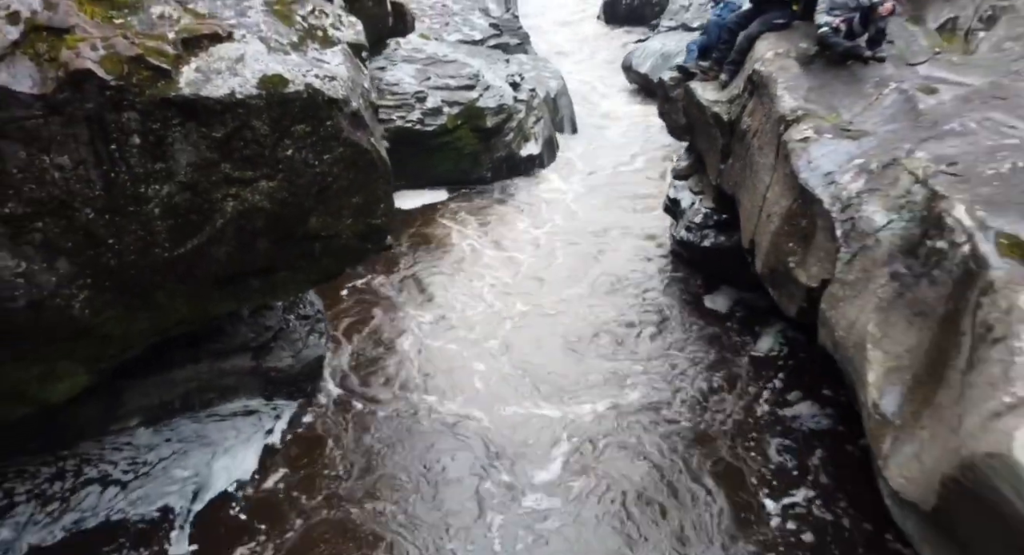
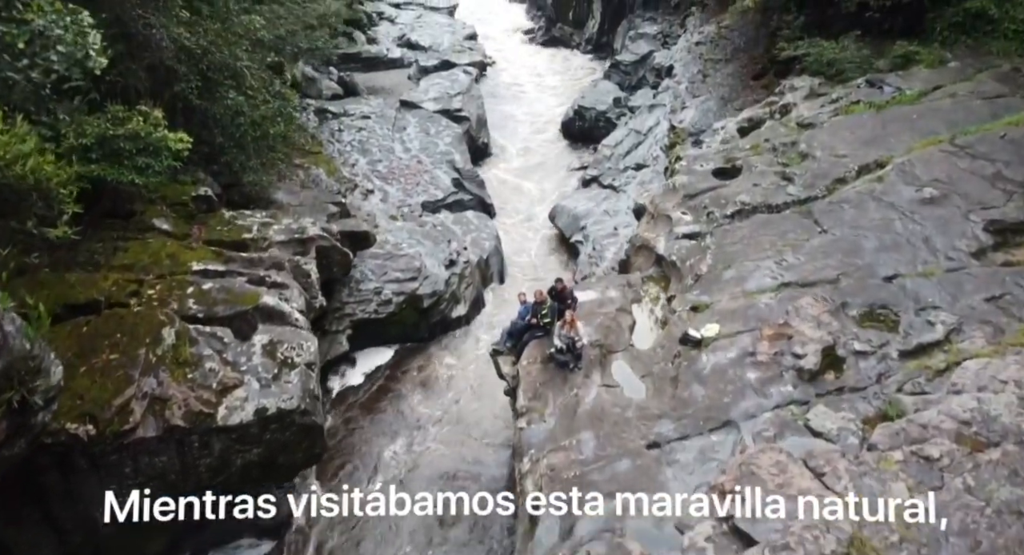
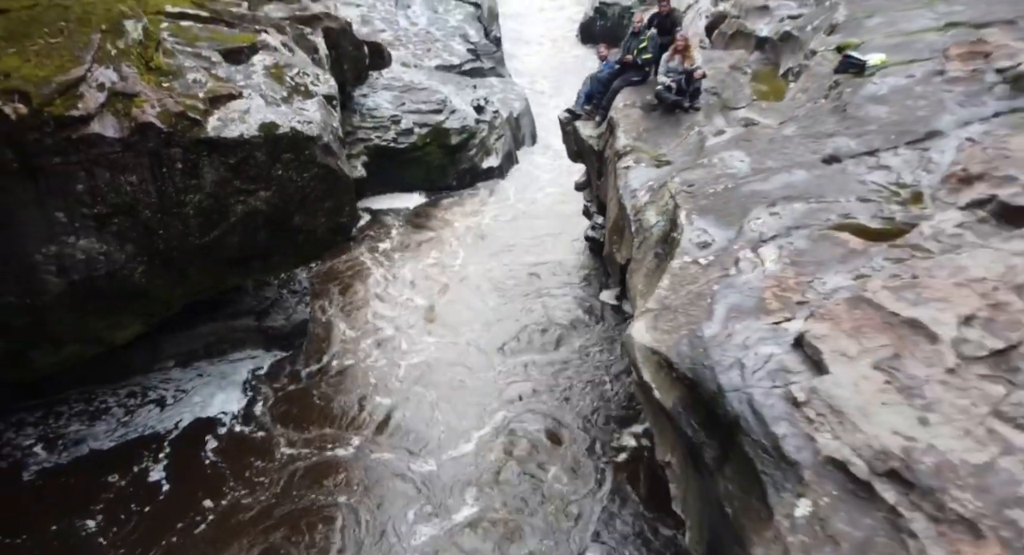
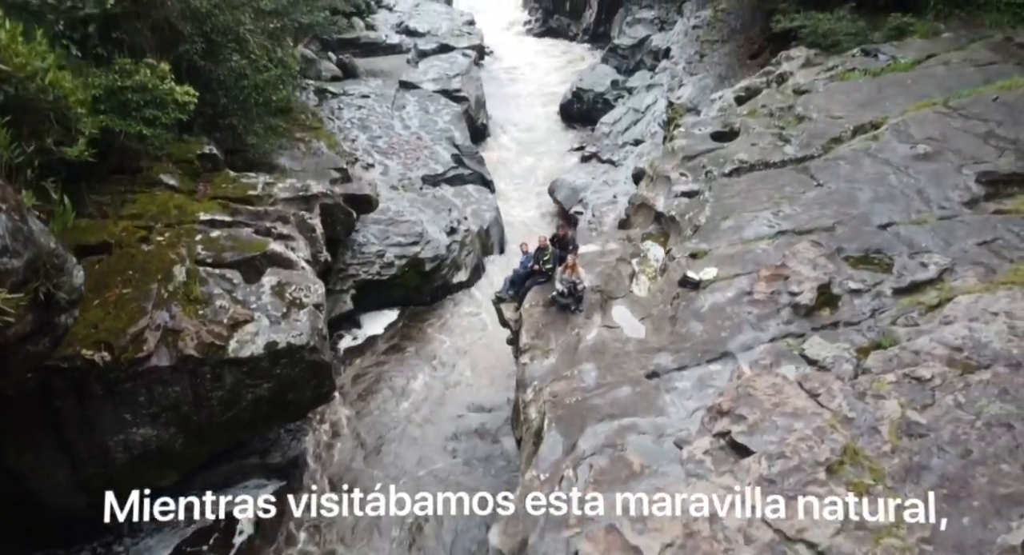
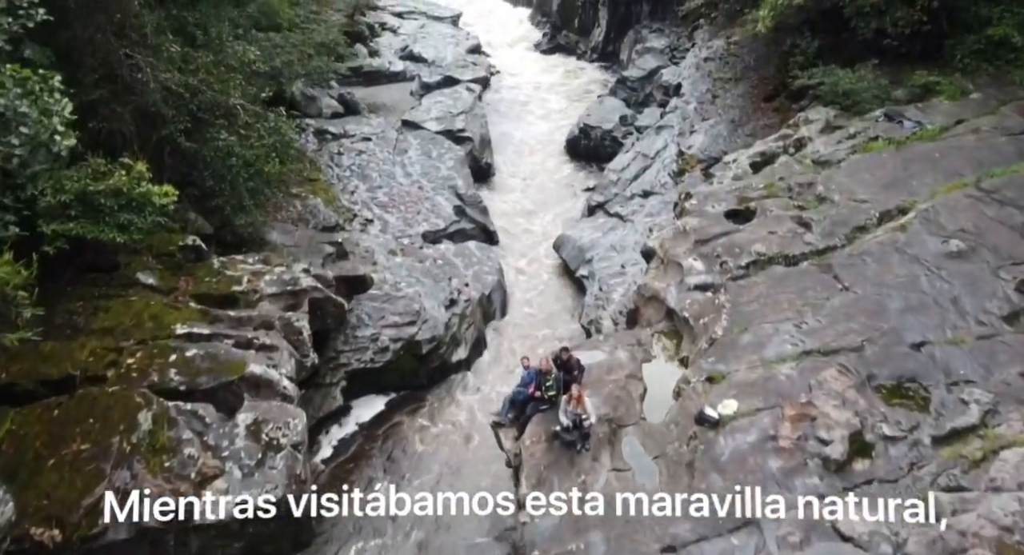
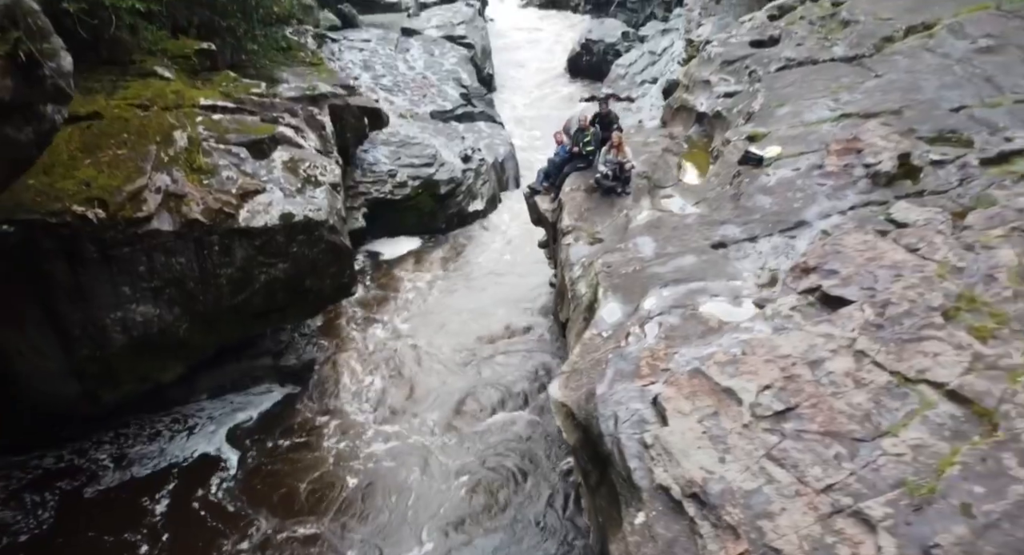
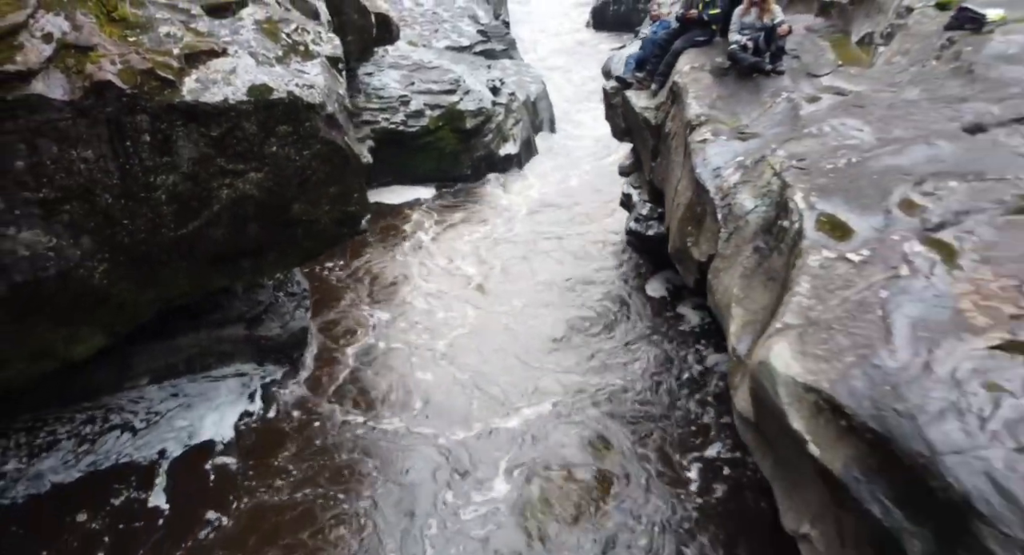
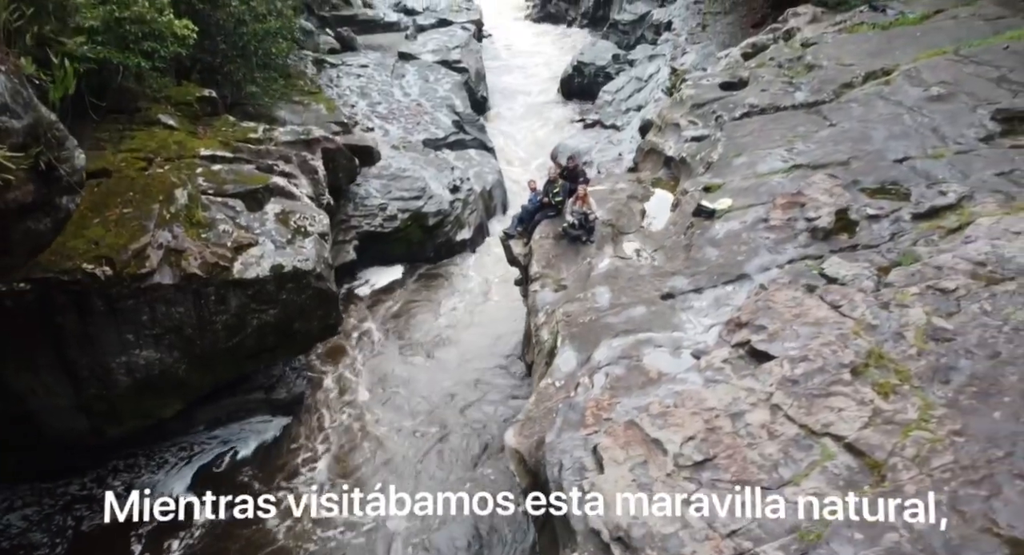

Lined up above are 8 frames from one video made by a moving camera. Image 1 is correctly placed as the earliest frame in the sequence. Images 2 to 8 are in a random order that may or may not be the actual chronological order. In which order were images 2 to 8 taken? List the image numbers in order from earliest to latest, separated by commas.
7, 3, 6, 8, 4, 2, 5
